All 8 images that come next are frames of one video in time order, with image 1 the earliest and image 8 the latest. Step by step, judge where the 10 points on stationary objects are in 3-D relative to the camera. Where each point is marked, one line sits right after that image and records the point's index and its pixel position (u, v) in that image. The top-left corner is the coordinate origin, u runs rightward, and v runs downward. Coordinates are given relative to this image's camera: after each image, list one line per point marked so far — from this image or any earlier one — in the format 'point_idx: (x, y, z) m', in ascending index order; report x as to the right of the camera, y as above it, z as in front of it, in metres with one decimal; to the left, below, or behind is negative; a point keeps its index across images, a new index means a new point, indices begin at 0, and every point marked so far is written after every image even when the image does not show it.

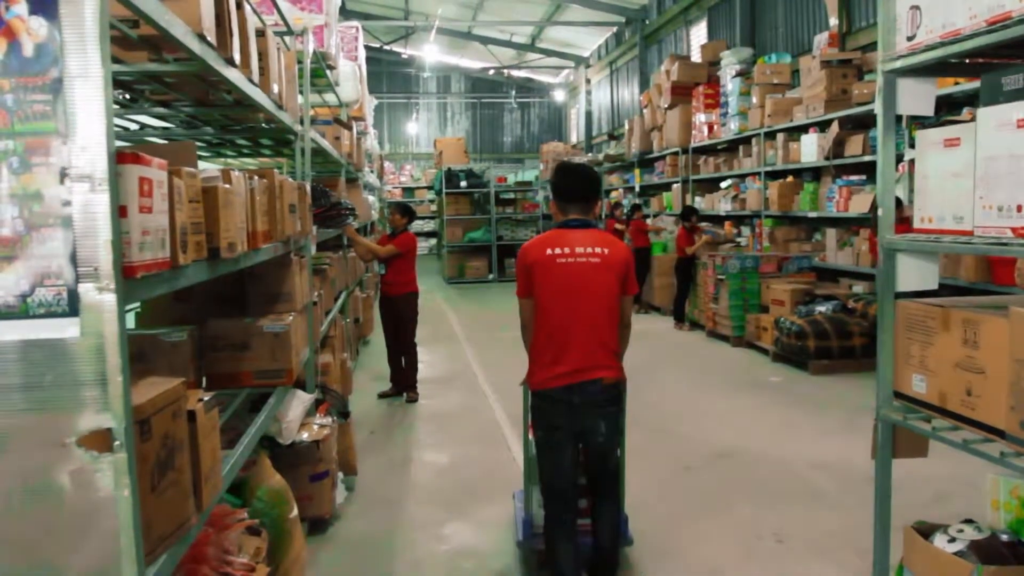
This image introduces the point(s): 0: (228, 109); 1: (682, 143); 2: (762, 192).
0: (-0.8, +0.5, +2.7) m
1: (+1.8, +1.6, +9.9) m
2: (+2.2, +0.8, +7.9) m
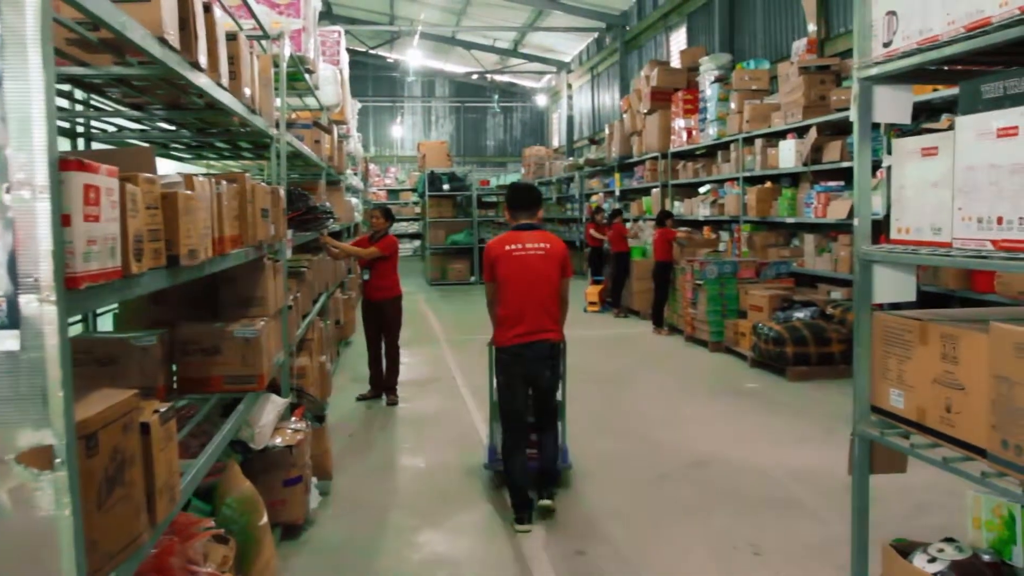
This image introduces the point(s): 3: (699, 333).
0: (-0.9, +0.5, +2.7) m
1: (+1.6, +1.5, +9.9) m
2: (+2.0, +0.8, +7.9) m
3: (+1.4, -0.4, +6.9) m
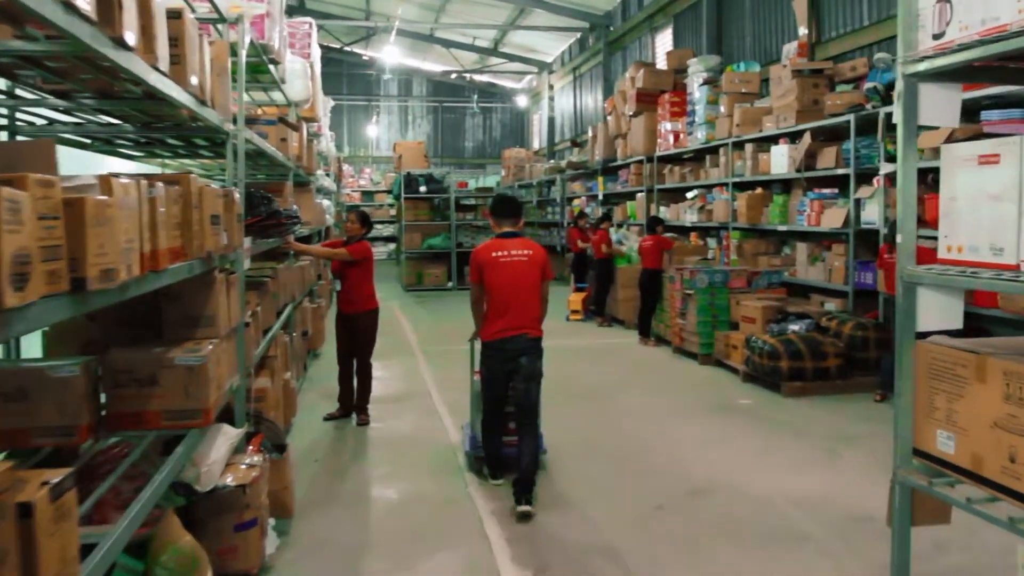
0: (-1.0, +0.5, +2.3) m
1: (+1.4, +1.4, +9.6) m
2: (+1.8, +0.7, +7.6) m
3: (+1.3, -0.4, +6.6) m
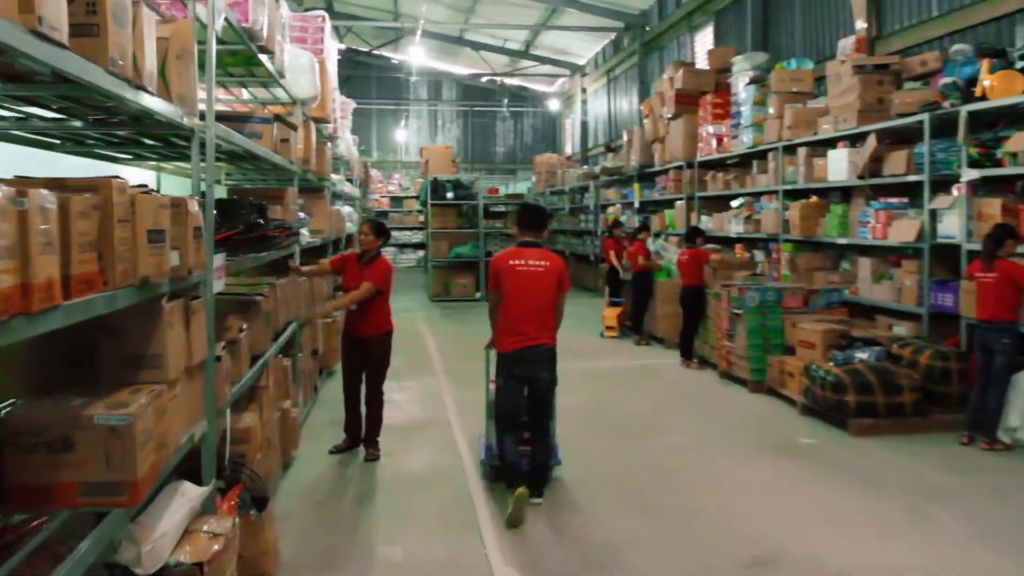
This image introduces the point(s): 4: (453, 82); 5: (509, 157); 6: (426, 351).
0: (-0.9, +0.4, +1.8) m
1: (+1.7, +1.3, +9.0) m
2: (+2.1, +0.6, +7.0) m
3: (+1.5, -0.5, +6.0) m
4: (-1.3, +4.4, +19.4) m
5: (-0.1, +2.9, +19.8) m
6: (-0.7, -0.5, +7.7) m
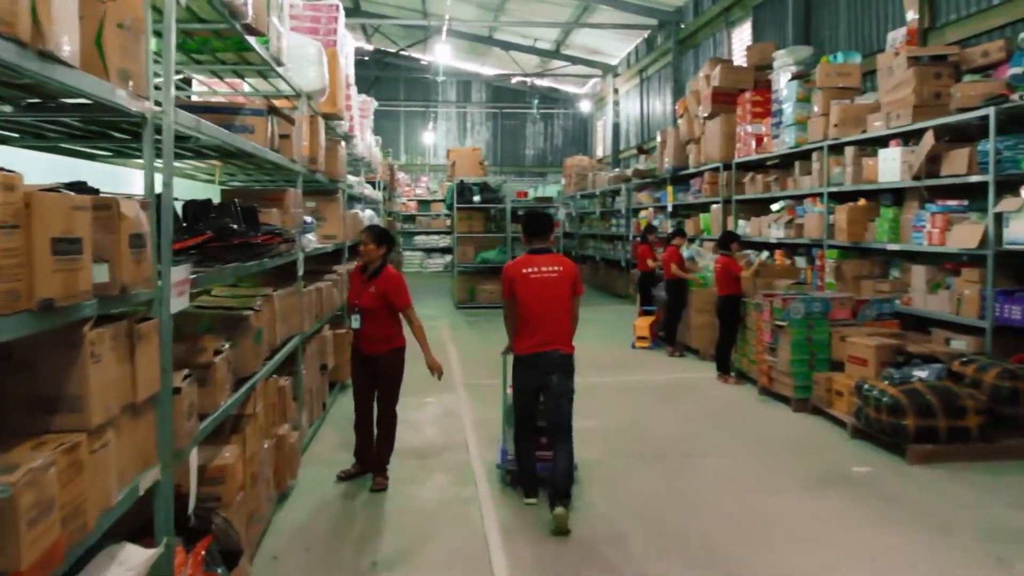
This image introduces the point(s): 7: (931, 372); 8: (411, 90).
0: (-0.9, +0.4, +1.4) m
1: (+2.0, +1.2, +8.5) m
2: (+2.3, +0.5, +6.6) m
3: (+1.6, -0.6, +5.6) m
4: (-0.6, +4.3, +19.0) m
5: (+0.6, +2.7, +19.4) m
6: (-0.5, -0.6, +7.4) m
7: (+2.1, -0.4, +4.5) m
8: (-2.1, +4.1, +19.0) m
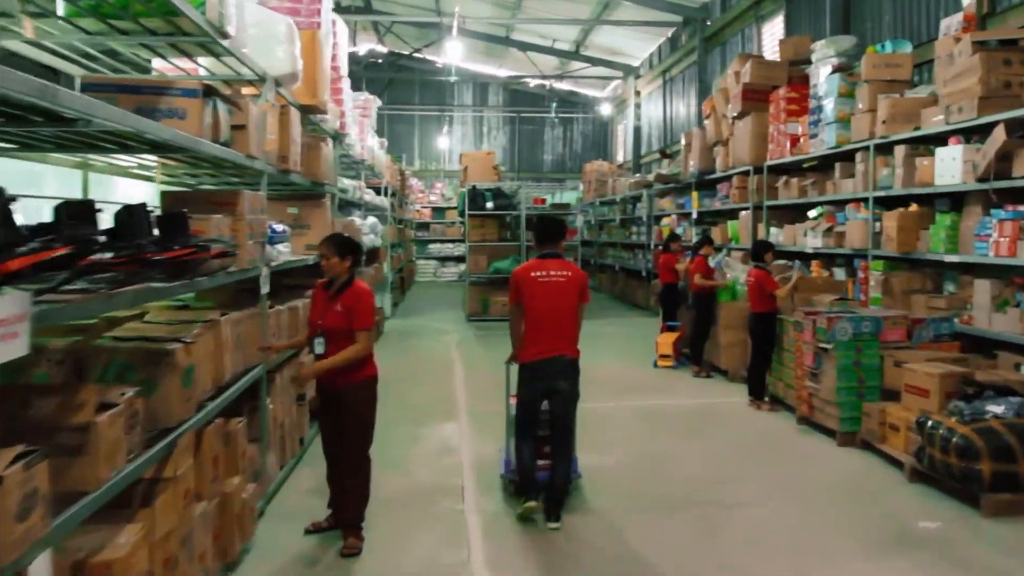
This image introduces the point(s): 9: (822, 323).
0: (-1.0, +0.3, +0.8) m
1: (+2.1, +1.1, +7.9) m
2: (+2.3, +0.4, +5.9) m
3: (+1.7, -0.7, +4.9) m
4: (-0.2, +4.1, +18.4) m
5: (+1.0, +2.5, +18.7) m
6: (-0.5, -0.7, +6.7) m
7: (+2.1, -0.5, +3.8) m
8: (-1.7, +3.9, +18.4) m
9: (+1.6, -0.2, +4.8) m
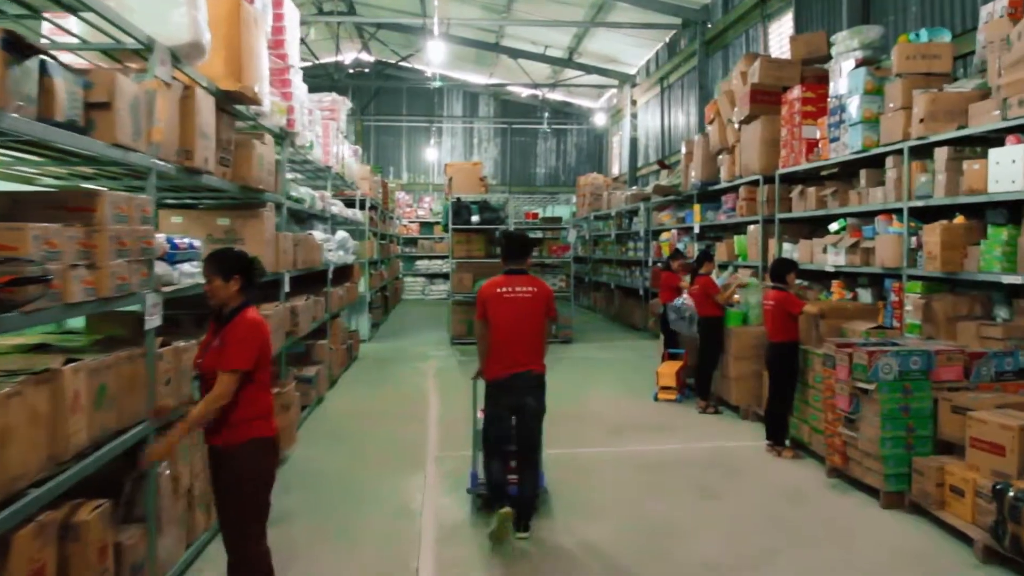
0: (-1.1, +0.3, 0.0) m
1: (+2.0, +0.9, +7.0) m
2: (+2.2, +0.3, +5.1) m
3: (+1.6, -0.8, +4.1) m
4: (-0.4, +3.7, +17.7) m
5: (+0.8, +2.2, +18.0) m
6: (-0.6, -0.9, +5.9) m
7: (+2.0, -0.6, +2.9) m
8: (-1.9, +3.6, +17.6) m
9: (+1.5, -0.3, +3.9) m
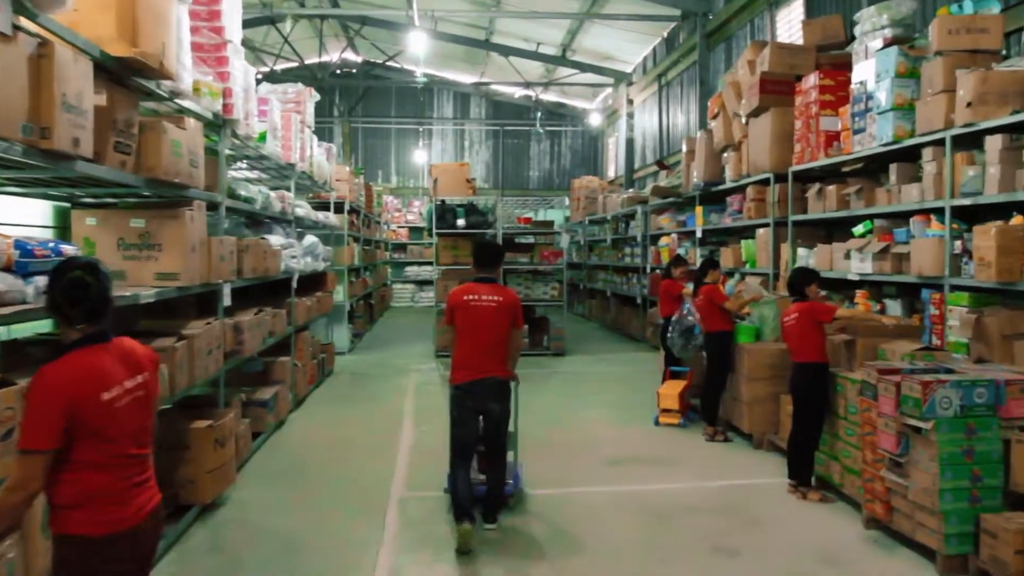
0: (-1.1, +0.2, -0.7) m
1: (+1.8, +0.9, +6.3) m
2: (+2.1, +0.2, +4.3) m
3: (+1.5, -0.9, +3.3) m
4: (-0.6, +3.6, +17.0) m
5: (+0.6, +2.0, +17.2) m
6: (-0.7, -0.9, +5.1) m
7: (+1.9, -0.6, +2.2) m
8: (-2.1, +3.4, +16.9) m
9: (+1.4, -0.4, +3.2) m
